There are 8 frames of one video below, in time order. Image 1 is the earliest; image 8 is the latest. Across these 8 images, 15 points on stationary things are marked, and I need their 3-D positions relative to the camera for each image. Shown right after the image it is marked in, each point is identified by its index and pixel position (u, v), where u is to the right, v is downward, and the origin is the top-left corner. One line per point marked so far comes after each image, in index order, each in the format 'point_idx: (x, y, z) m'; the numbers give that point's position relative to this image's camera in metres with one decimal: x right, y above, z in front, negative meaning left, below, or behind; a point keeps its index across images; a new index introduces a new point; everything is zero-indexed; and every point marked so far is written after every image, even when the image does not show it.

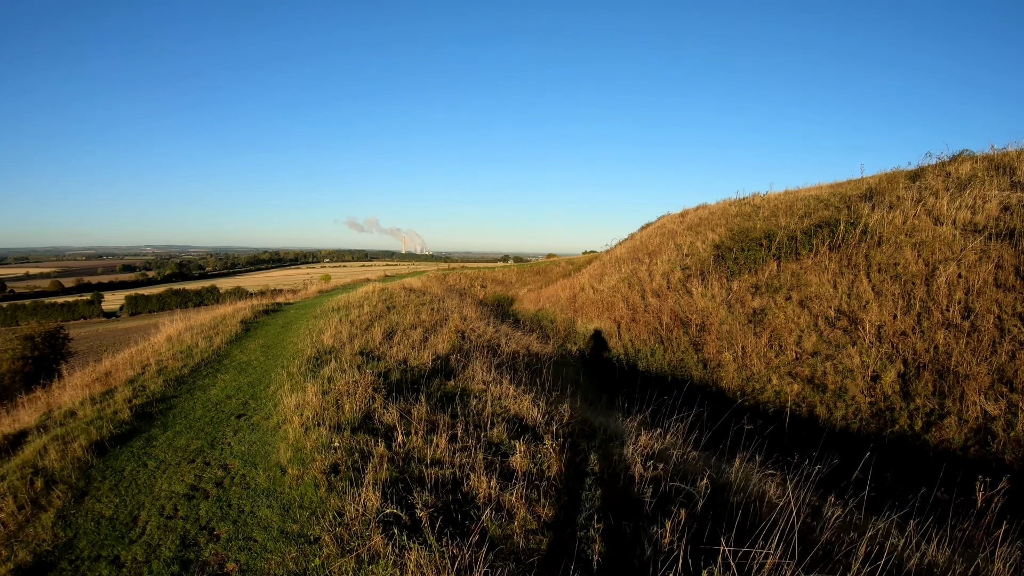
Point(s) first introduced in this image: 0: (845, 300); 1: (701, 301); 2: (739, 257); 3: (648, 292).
0: (+6.8, -0.2, +9.0) m
1: (+4.7, -0.3, +10.7) m
2: (+6.5, +0.9, +12.1) m
3: (+4.0, -0.2, +12.6) m
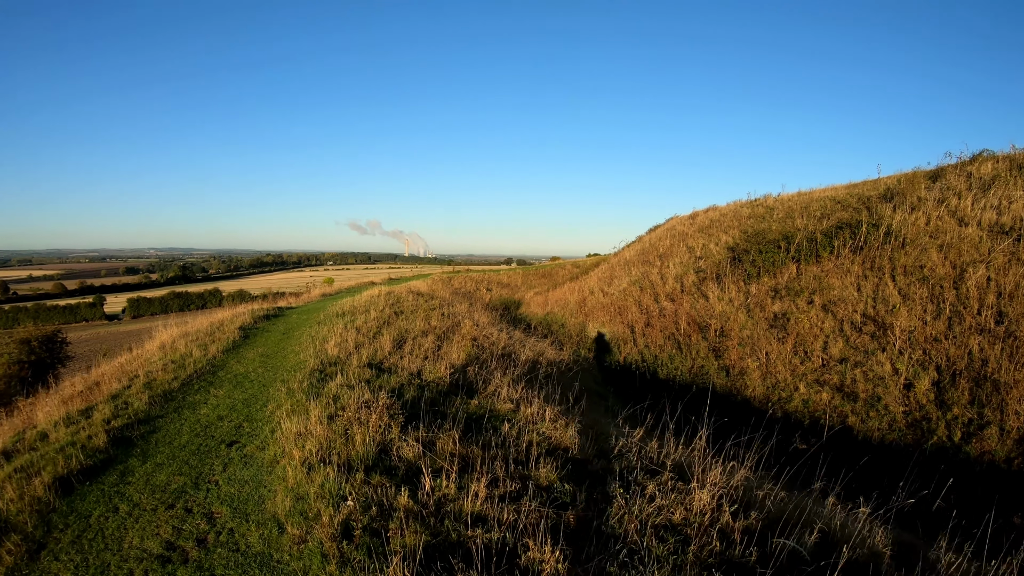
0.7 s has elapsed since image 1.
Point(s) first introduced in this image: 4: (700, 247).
0: (+7.0, -0.3, +8.6) m
1: (+4.9, -0.4, +10.3) m
2: (+6.7, +0.8, +11.7) m
3: (+4.3, -0.3, +12.2) m
4: (+6.6, +1.4, +15.1) m
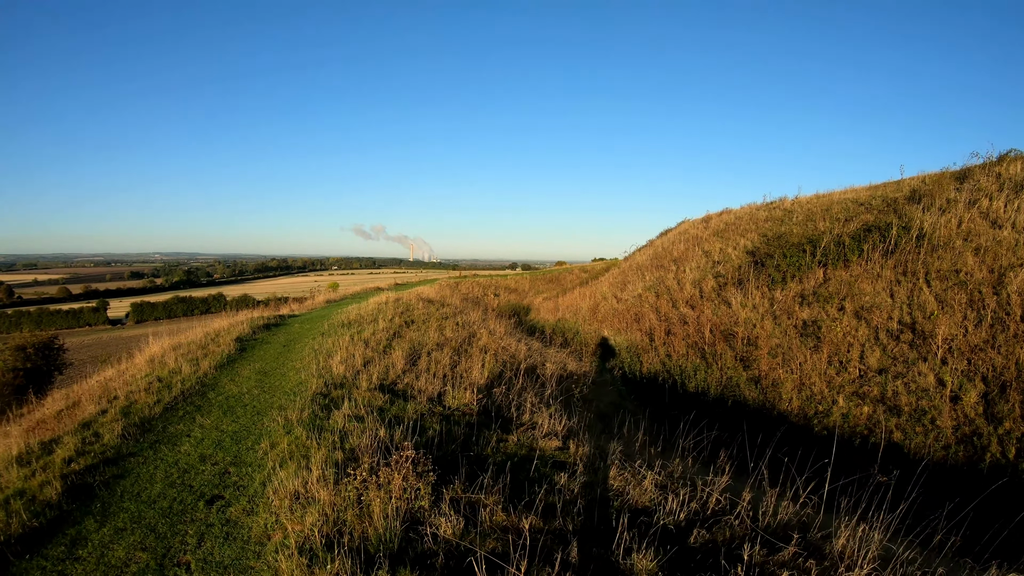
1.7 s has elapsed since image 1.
0: (+7.3, -0.4, +8.1) m
1: (+5.2, -0.5, +9.8) m
2: (+7.0, +0.6, +11.1) m
3: (+4.6, -0.4, +11.7) m
4: (+6.9, +1.3, +14.6) m
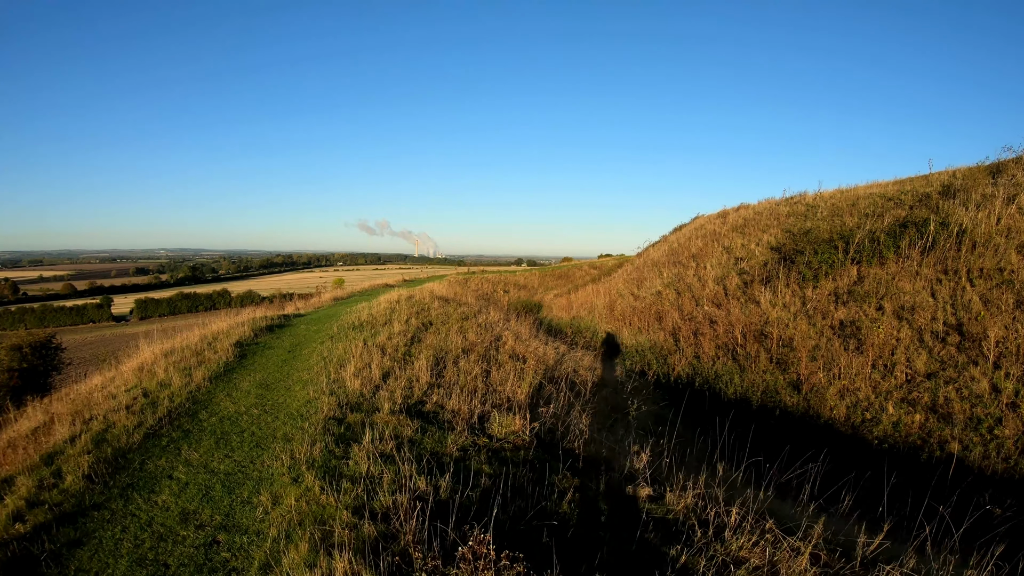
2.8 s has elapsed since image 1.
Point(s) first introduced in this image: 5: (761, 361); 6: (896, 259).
0: (+7.6, -0.4, +7.5) m
1: (+5.6, -0.5, +9.2) m
2: (+7.4, +0.7, +10.6) m
3: (+5.0, -0.4, +11.1) m
4: (+7.3, +1.3, +14.0) m
5: (+4.7, -1.4, +8.1) m
6: (+8.3, +0.6, +9.3) m
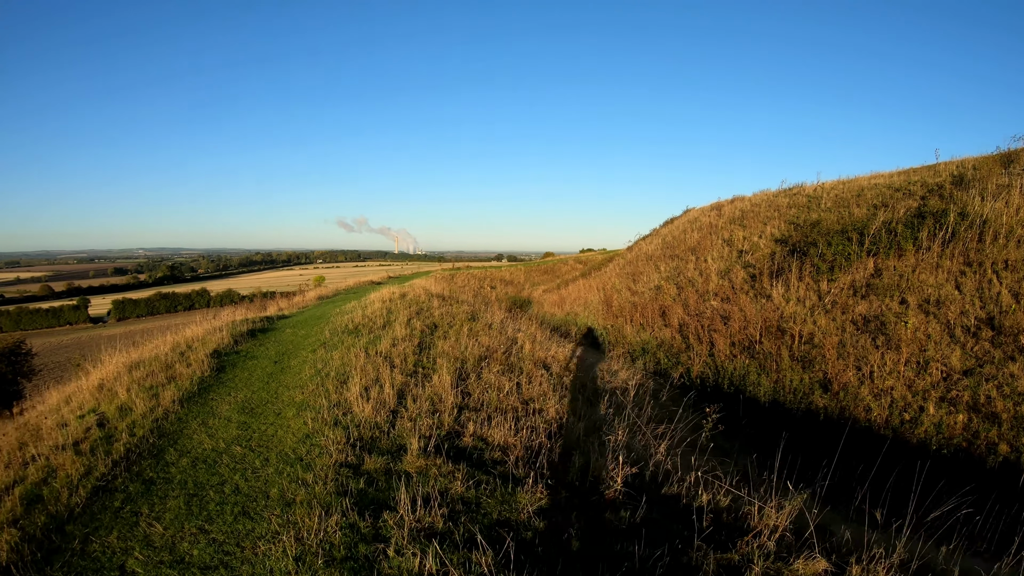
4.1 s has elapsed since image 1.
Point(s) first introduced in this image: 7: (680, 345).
0: (+7.8, -0.3, +7.2) m
1: (+5.6, -0.4, +8.8) m
2: (+7.4, +0.8, +10.2) m
3: (+5.0, -0.2, +10.7) m
4: (+7.1, +1.5, +13.7) m
5: (+4.8, -1.3, +7.7) m
6: (+8.4, +0.8, +9.0) m
7: (+3.7, -1.2, +9.4) m
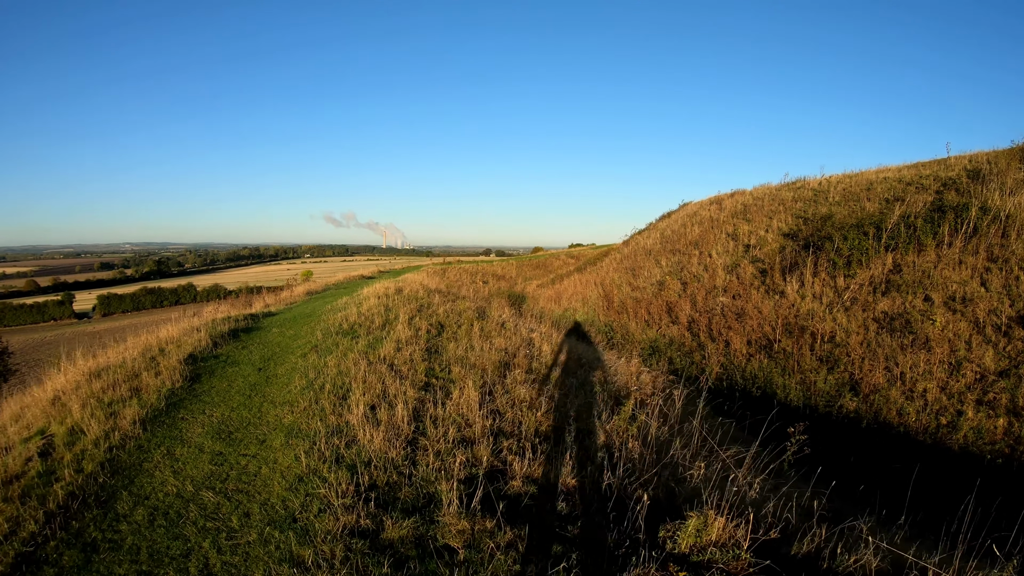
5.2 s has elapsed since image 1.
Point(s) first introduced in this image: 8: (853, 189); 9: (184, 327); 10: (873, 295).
0: (+7.9, -0.2, +6.9) m
1: (+5.7, -0.3, +8.5) m
2: (+7.4, +0.9, +9.9) m
3: (+5.0, -0.1, +10.3) m
4: (+7.1, +1.7, +13.3) m
5: (+4.9, -1.2, +7.3) m
6: (+8.4, +0.8, +8.7) m
7: (+3.7, -1.1, +9.0) m
8: (+10.4, +3.0, +13.3) m
9: (-6.9, -0.8, +9.2) m
10: (+6.8, -0.1, +8.2) m
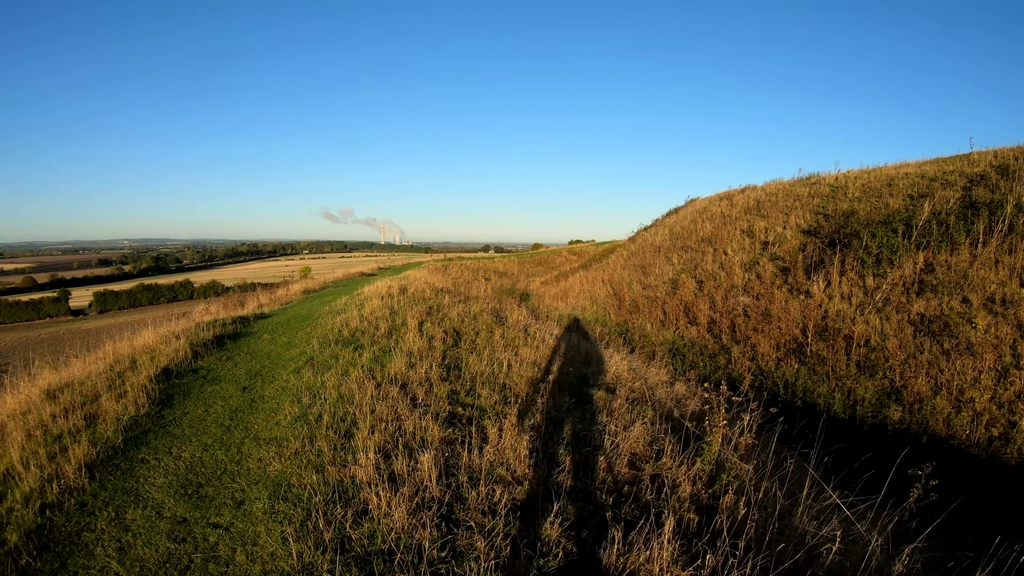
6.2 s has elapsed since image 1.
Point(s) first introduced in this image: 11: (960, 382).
0: (+8.1, -0.2, +6.4) m
1: (+5.9, -0.3, +8.0) m
2: (+7.6, +1.0, +9.3) m
3: (+5.2, -0.1, +9.8) m
4: (+7.3, +1.7, +12.8) m
5: (+5.1, -1.2, +6.8) m
6: (+8.6, +0.8, +8.1) m
7: (+3.9, -1.1, +8.5) m
8: (+10.6, +3.1, +12.8) m
9: (-6.7, -0.8, +8.6) m
10: (+7.0, -0.1, +7.7) m
11: (+6.1, -1.3, +5.8) m
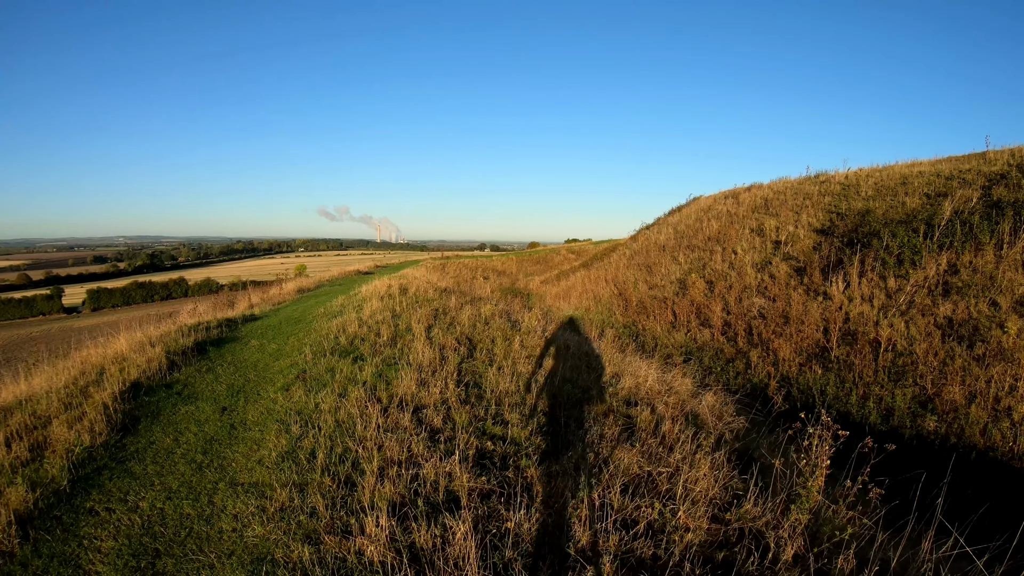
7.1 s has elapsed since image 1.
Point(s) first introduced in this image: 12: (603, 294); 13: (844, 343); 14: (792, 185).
0: (+8.2, -0.2, +6.0) m
1: (+6.0, -0.3, +7.6) m
2: (+7.7, +0.9, +9.0) m
3: (+5.3, -0.1, +9.4) m
4: (+7.4, +1.7, +12.4) m
5: (+5.2, -1.3, +6.4) m
6: (+8.8, +0.8, +7.8) m
7: (+4.0, -1.1, +8.1) m
8: (+10.7, +3.0, +12.4) m
9: (-6.6, -0.8, +8.2) m
10: (+7.1, -0.1, +7.3) m
11: (+6.2, -1.3, +5.4) m
12: (+3.0, -0.2, +14.0) m
13: (+5.3, -0.9, +7.1) m
14: (+10.2, +3.8, +16.0) m
